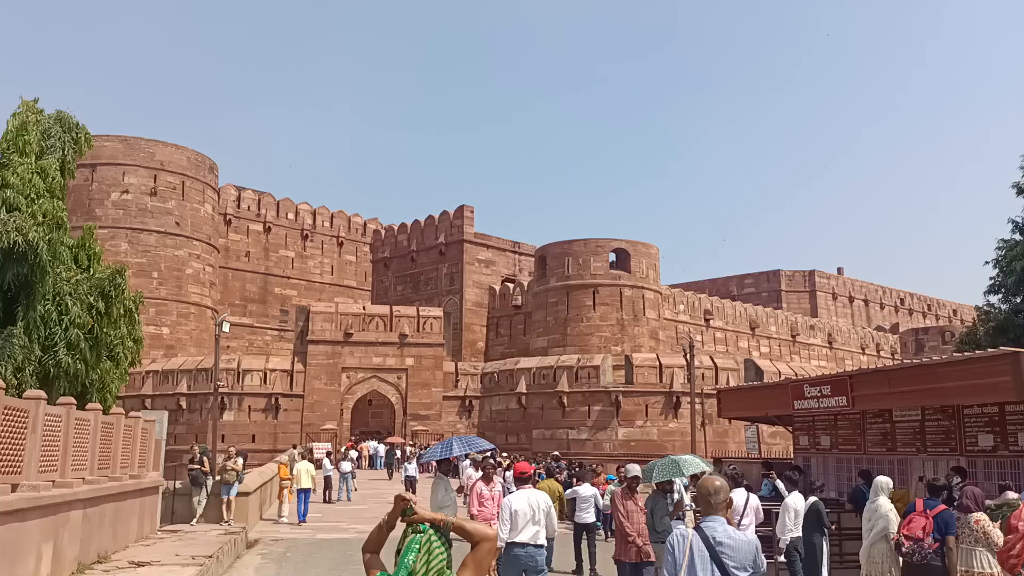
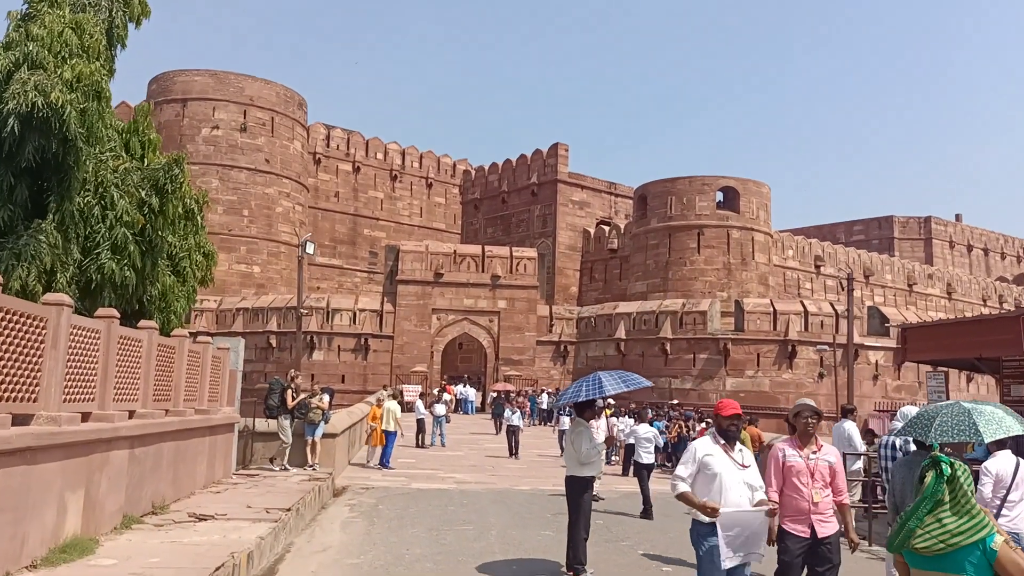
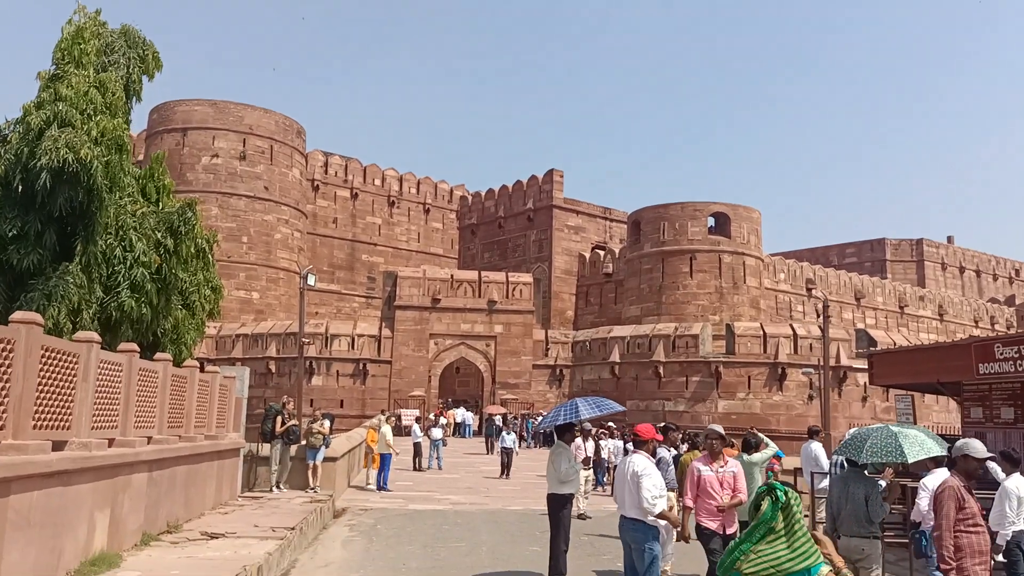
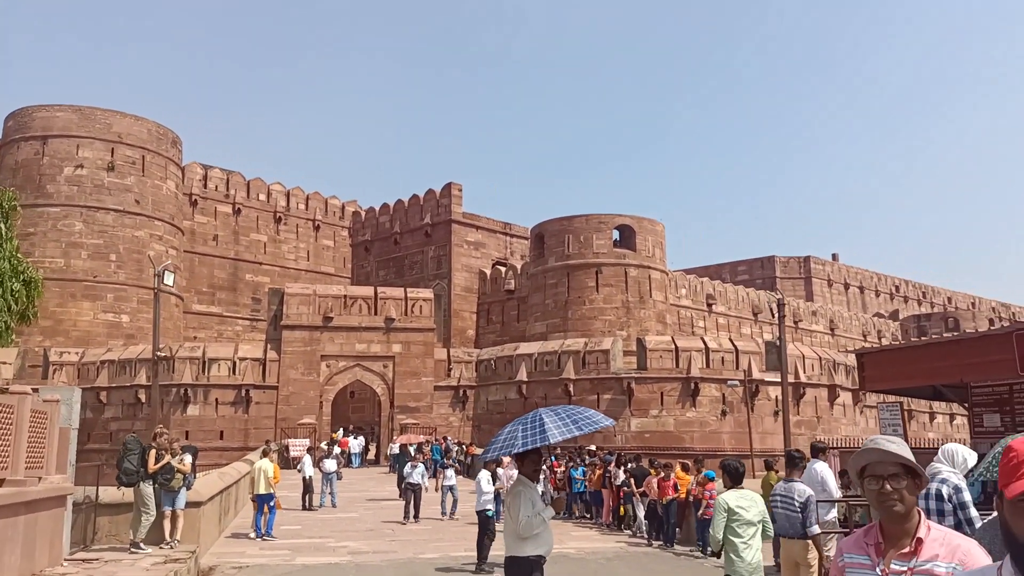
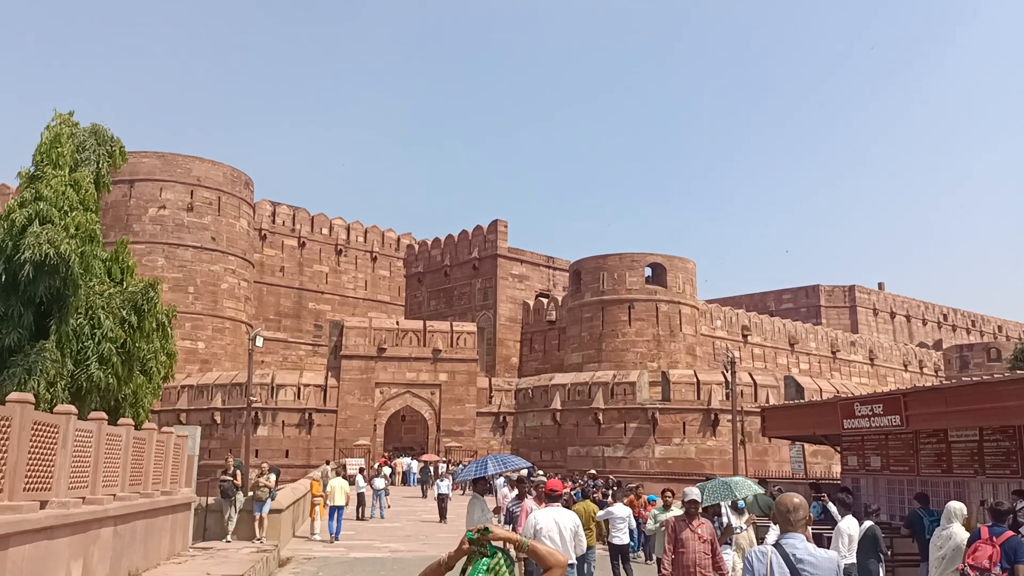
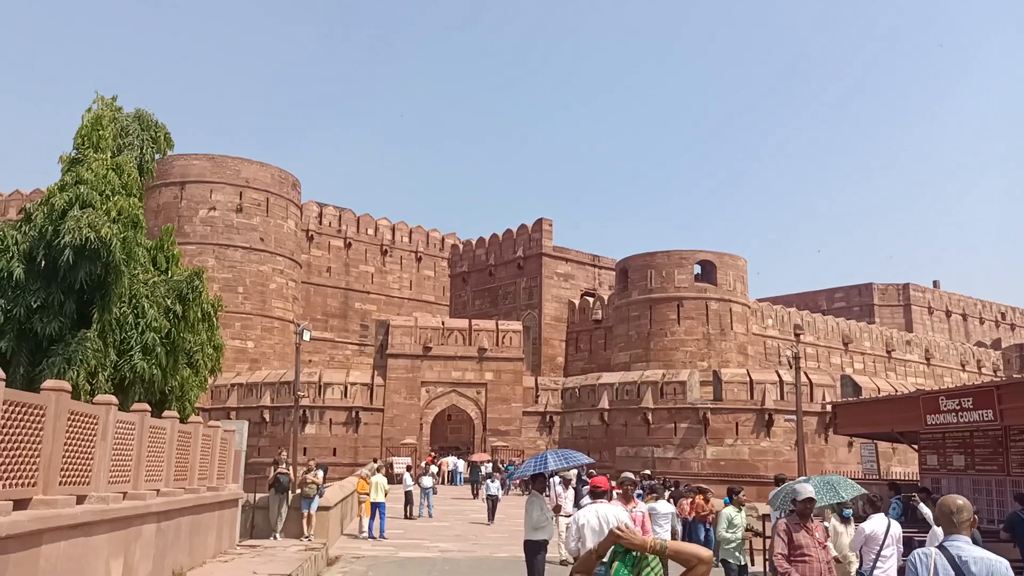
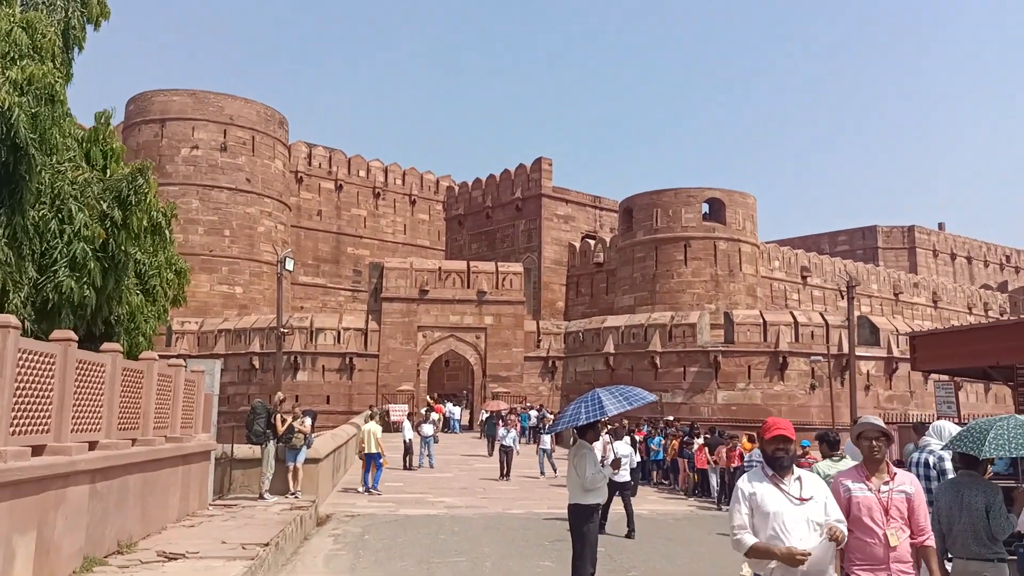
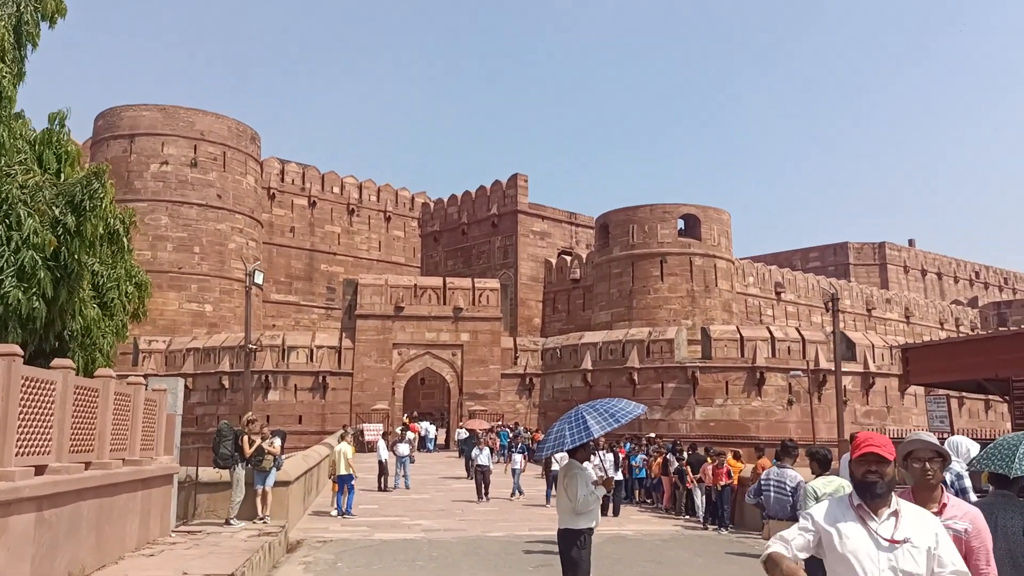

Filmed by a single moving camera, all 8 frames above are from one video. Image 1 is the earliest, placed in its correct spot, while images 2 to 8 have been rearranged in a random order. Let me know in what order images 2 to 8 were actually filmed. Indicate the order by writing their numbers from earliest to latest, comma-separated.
5, 6, 3, 2, 7, 8, 4
